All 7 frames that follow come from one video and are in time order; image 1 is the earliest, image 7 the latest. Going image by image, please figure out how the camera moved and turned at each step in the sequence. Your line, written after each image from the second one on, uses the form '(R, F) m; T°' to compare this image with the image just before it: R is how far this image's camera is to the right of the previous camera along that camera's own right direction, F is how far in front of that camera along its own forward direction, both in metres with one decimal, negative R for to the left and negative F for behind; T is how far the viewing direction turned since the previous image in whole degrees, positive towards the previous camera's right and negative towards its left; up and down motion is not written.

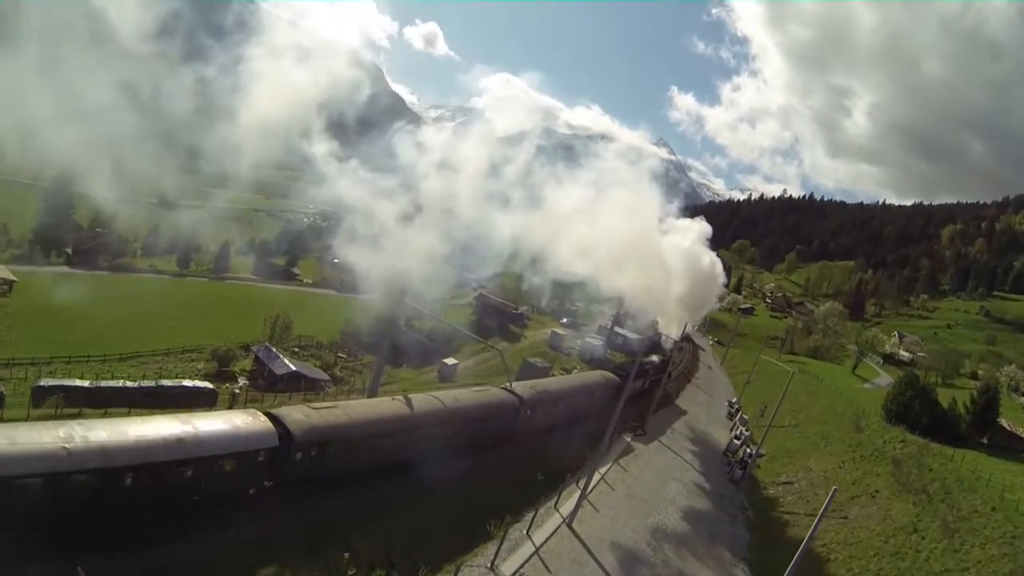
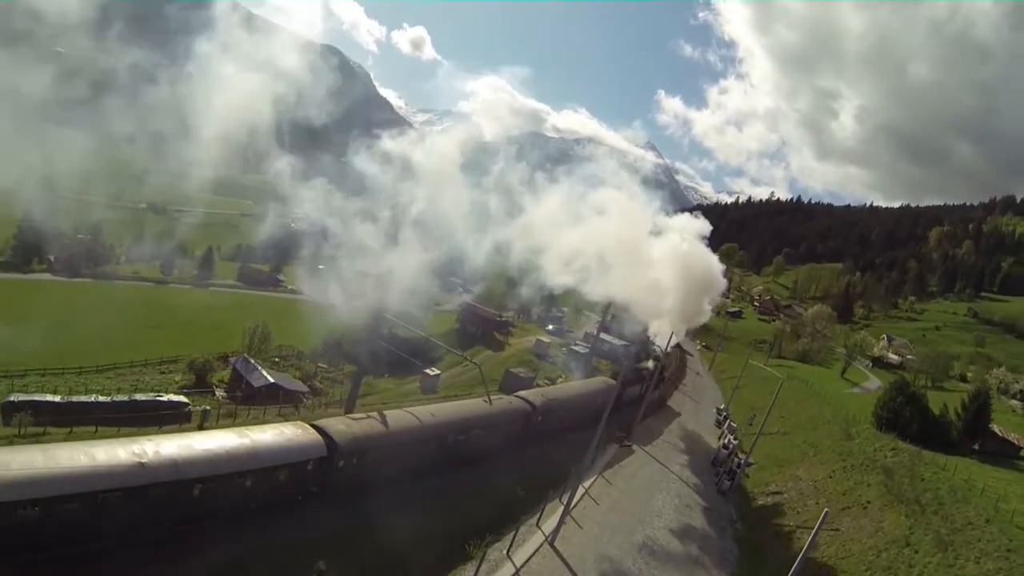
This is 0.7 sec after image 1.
(+0.5, +0.9) m; +1°
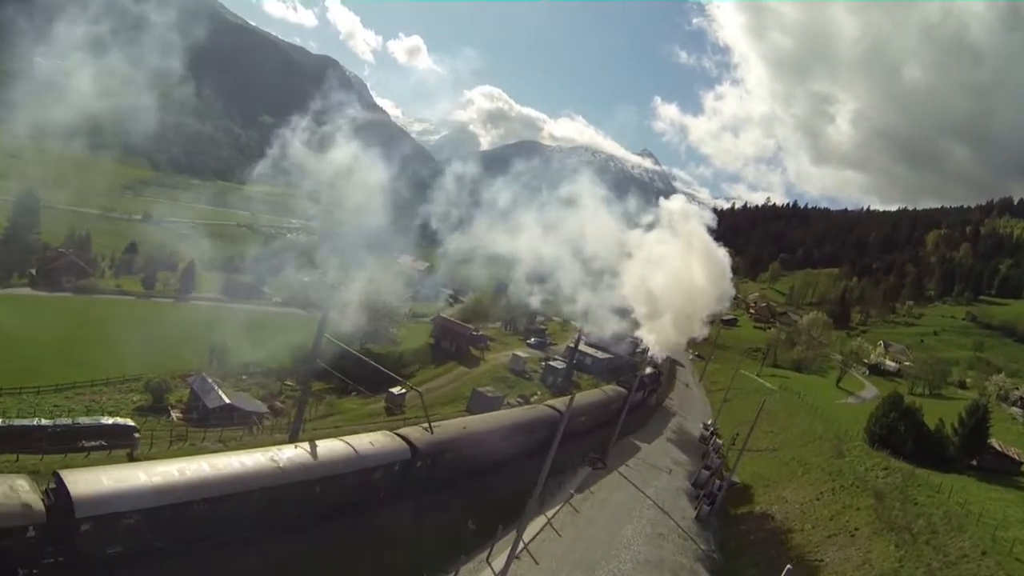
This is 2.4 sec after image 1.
(+2.0, +2.3) m; 0°
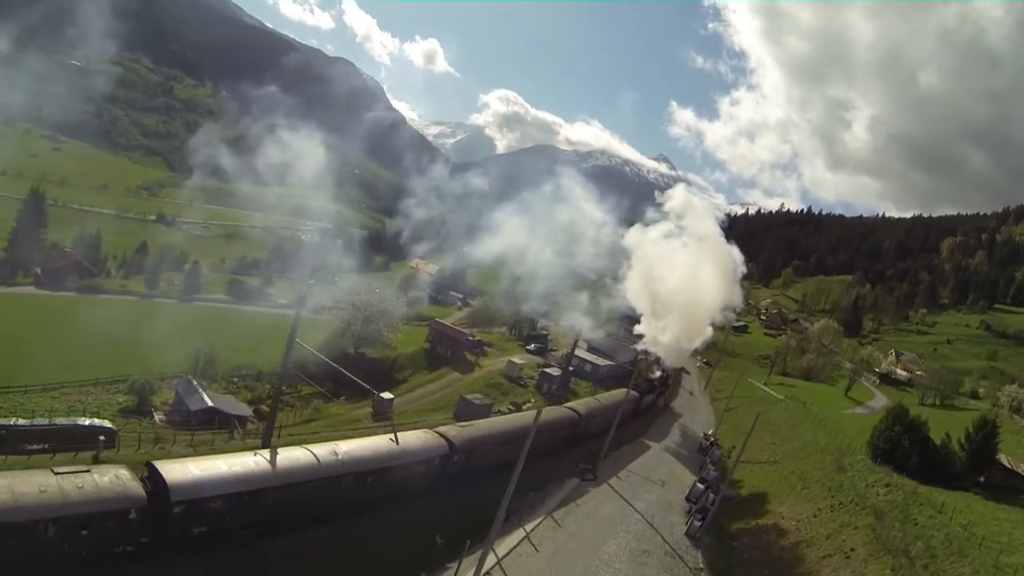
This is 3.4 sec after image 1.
(+1.4, +1.1) m; -1°
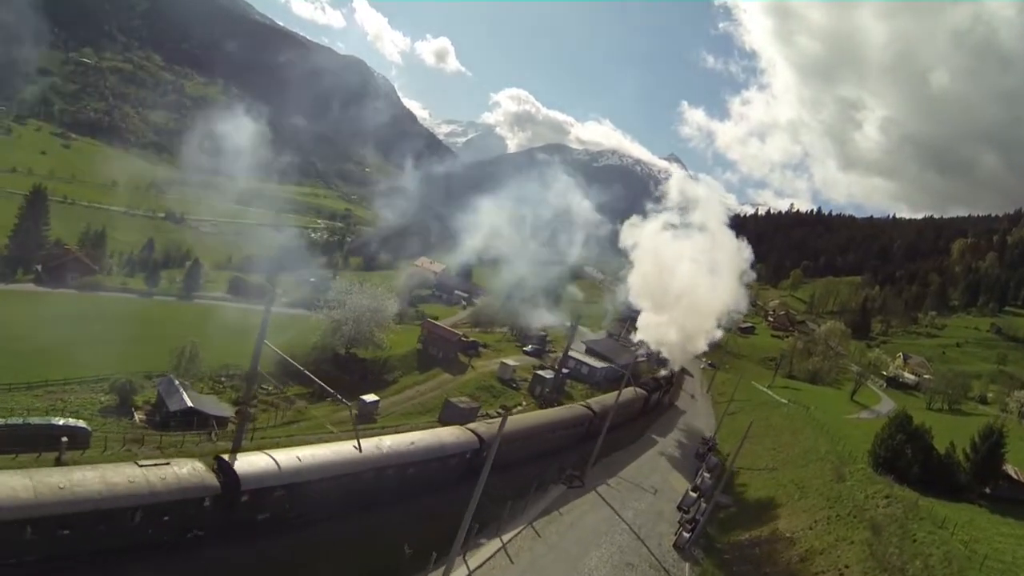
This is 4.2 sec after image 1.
(+1.2, +1.2) m; -1°
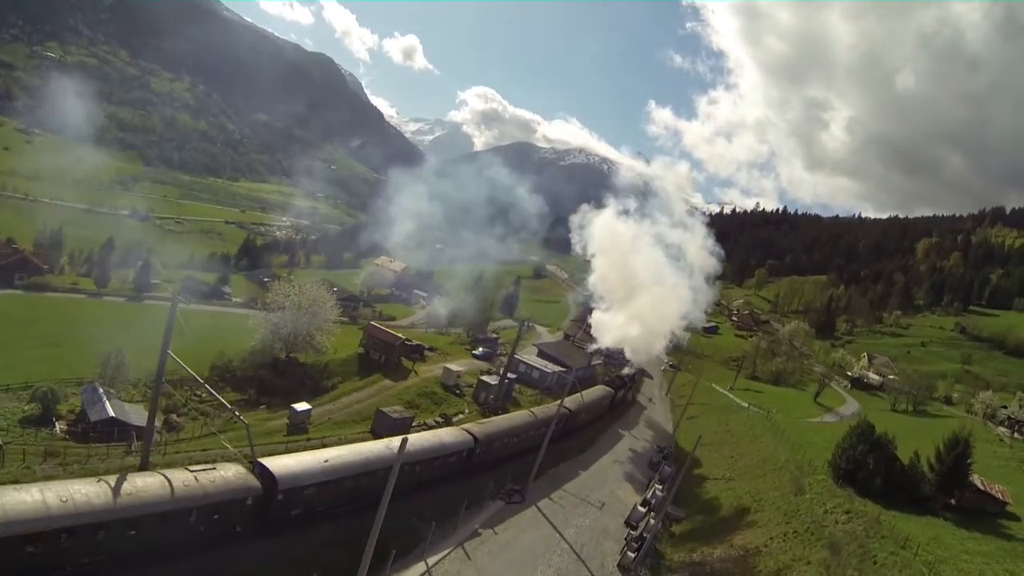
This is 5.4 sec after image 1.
(+1.6, +2.3) m; +2°
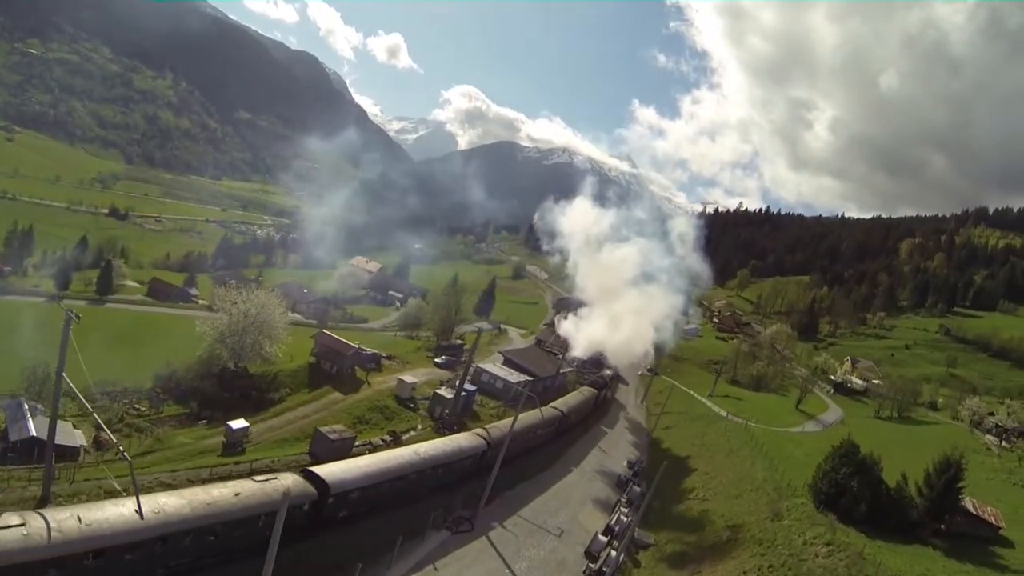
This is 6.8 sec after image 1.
(+1.6, +2.8) m; +1°
